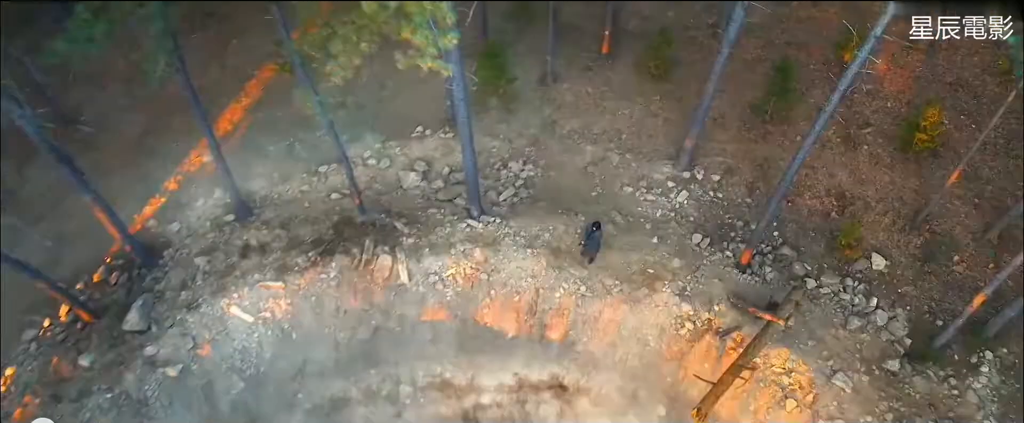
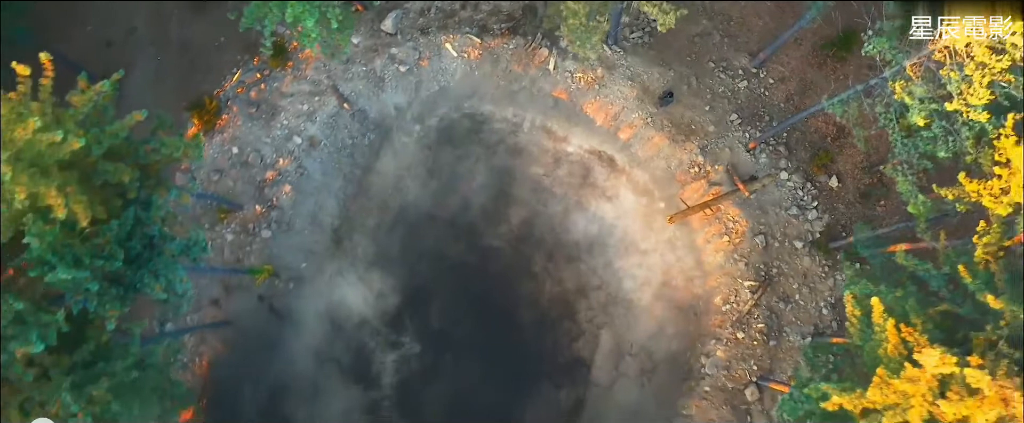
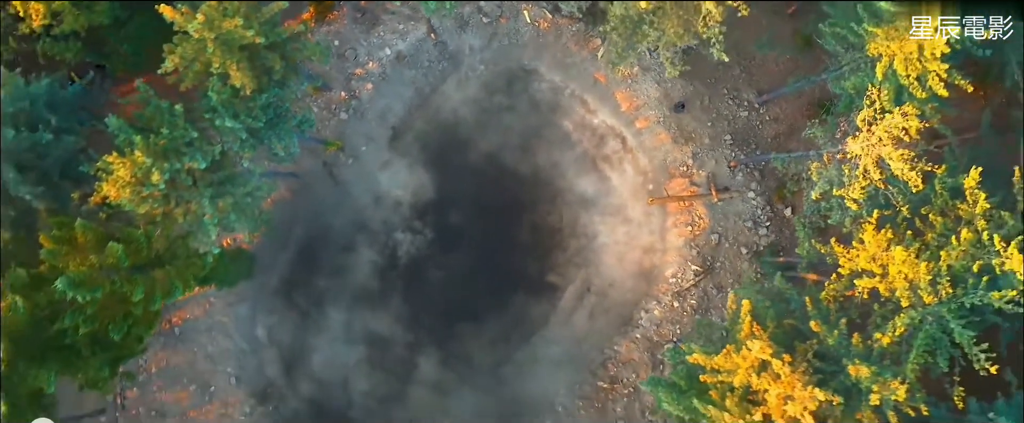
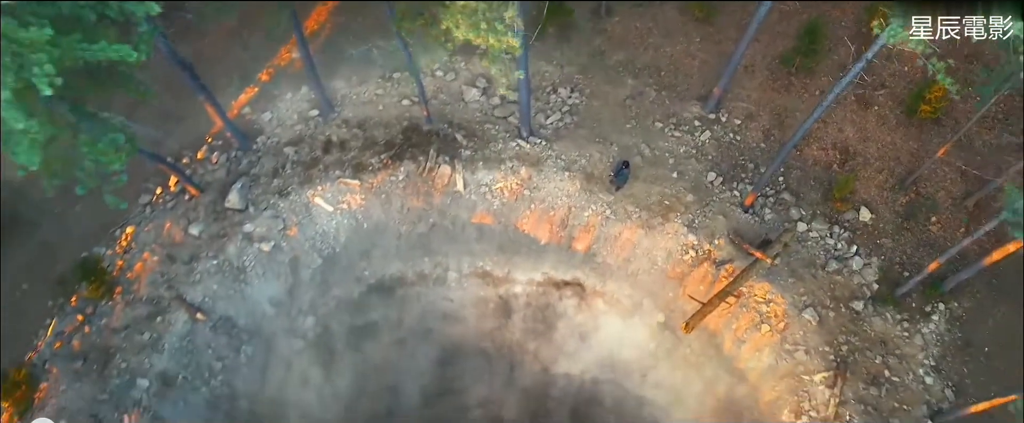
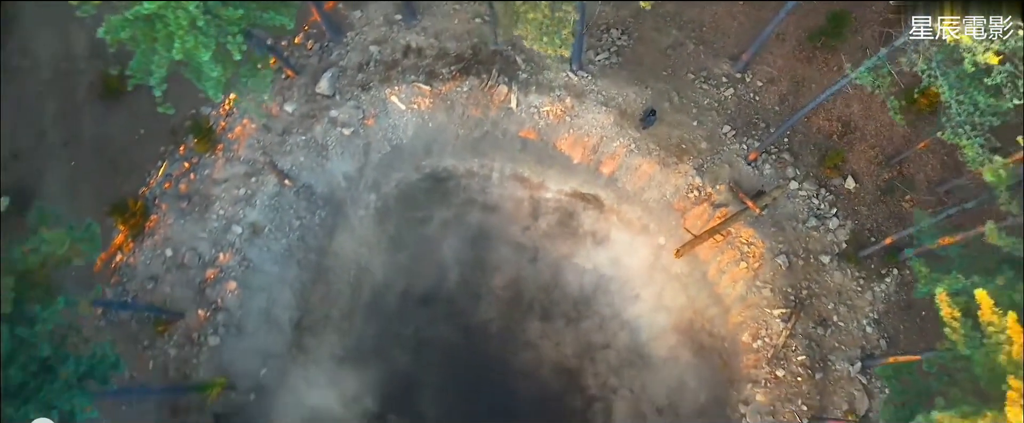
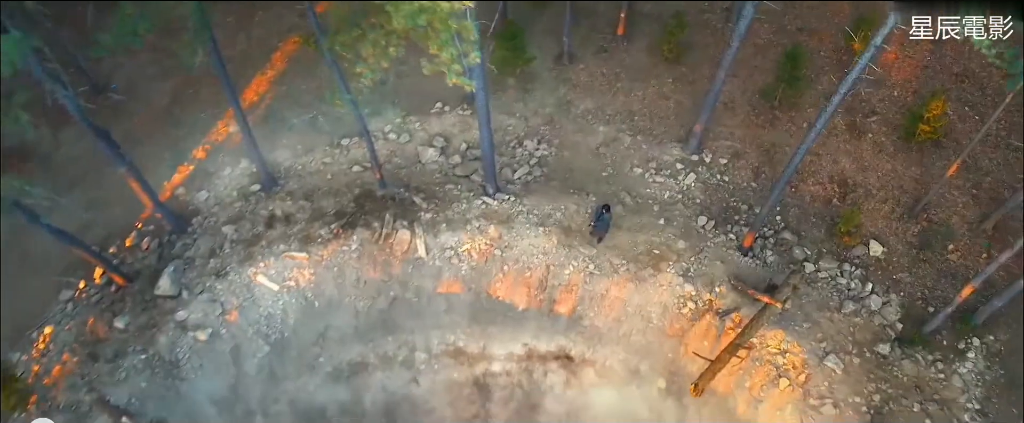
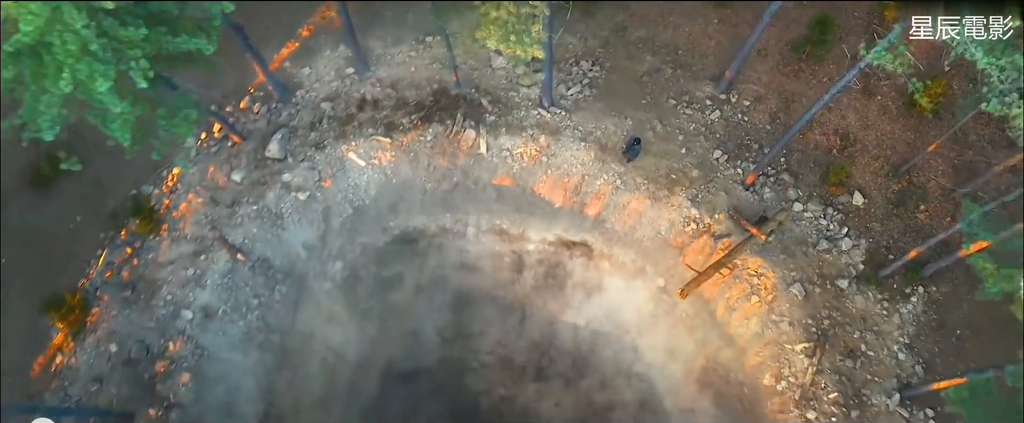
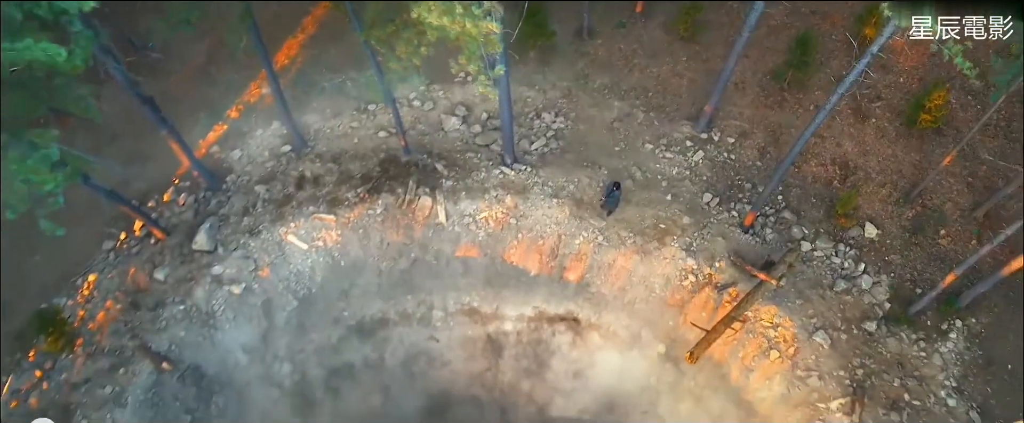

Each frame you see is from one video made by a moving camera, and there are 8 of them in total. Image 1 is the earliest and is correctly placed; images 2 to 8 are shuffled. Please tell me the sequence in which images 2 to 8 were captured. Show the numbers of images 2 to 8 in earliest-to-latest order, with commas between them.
6, 8, 4, 7, 5, 2, 3
